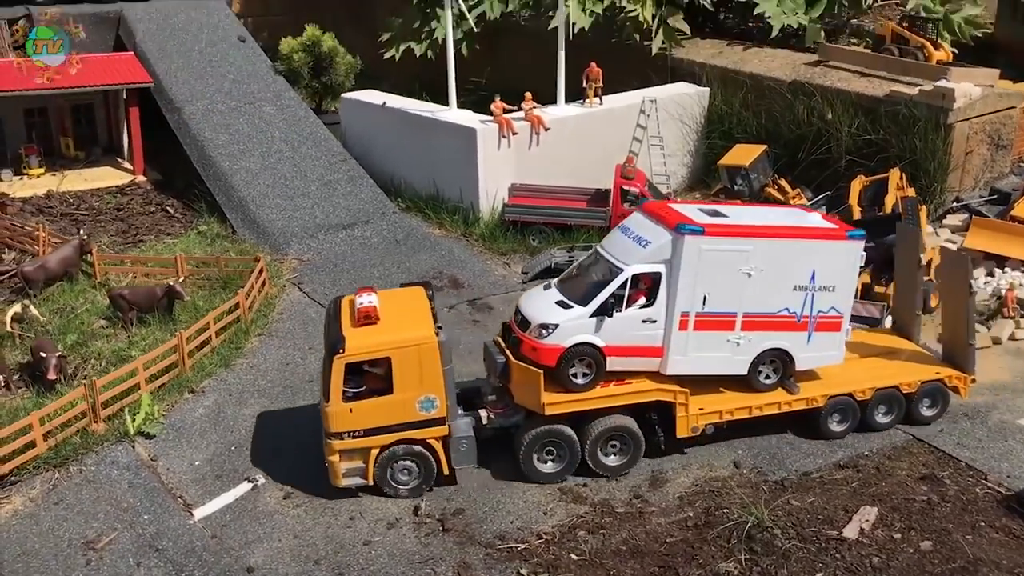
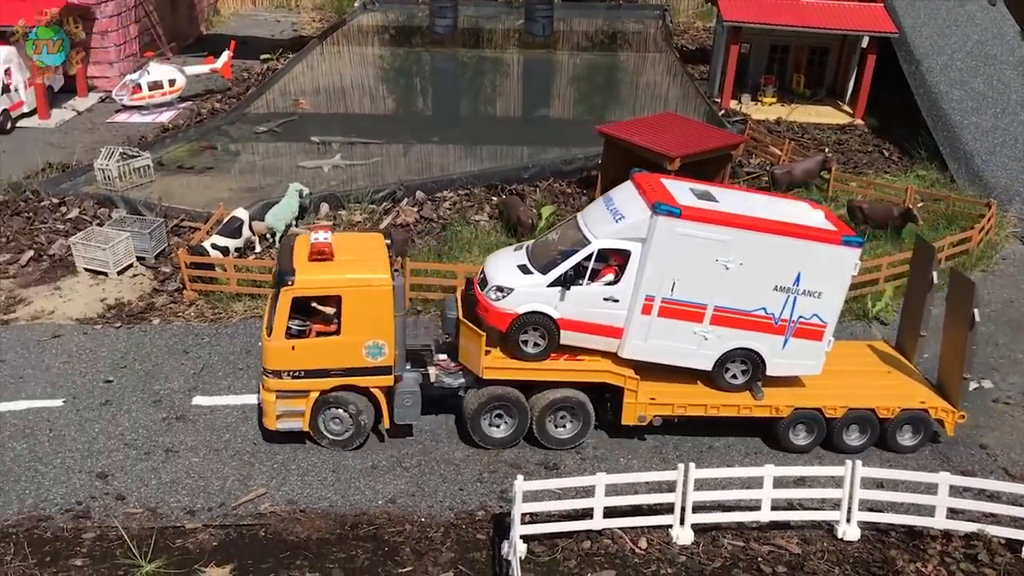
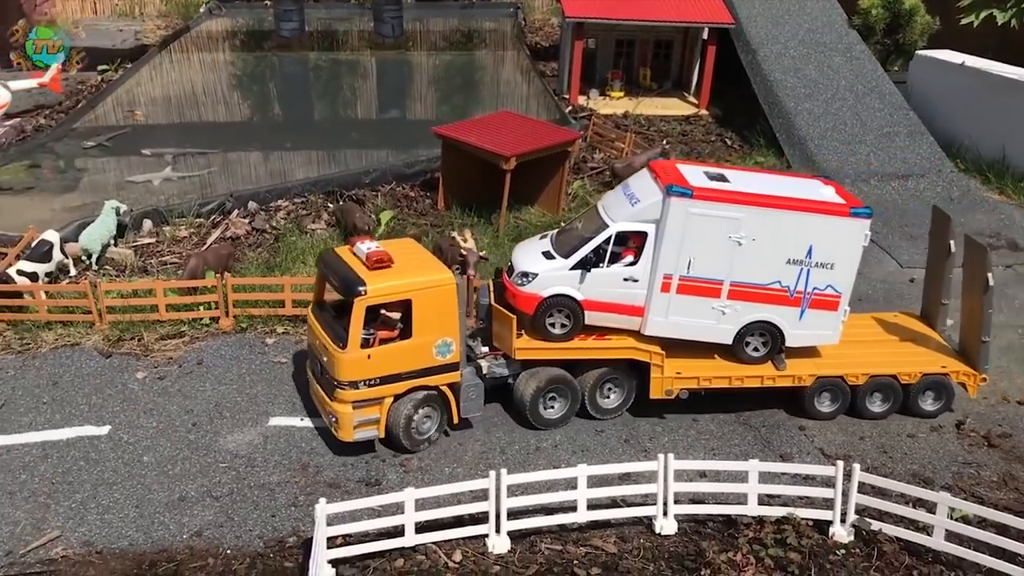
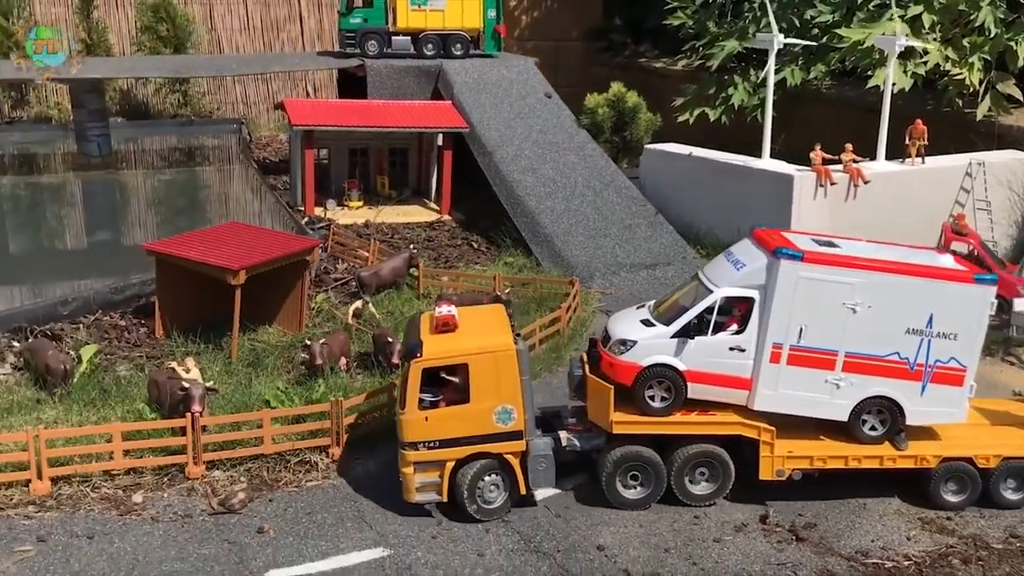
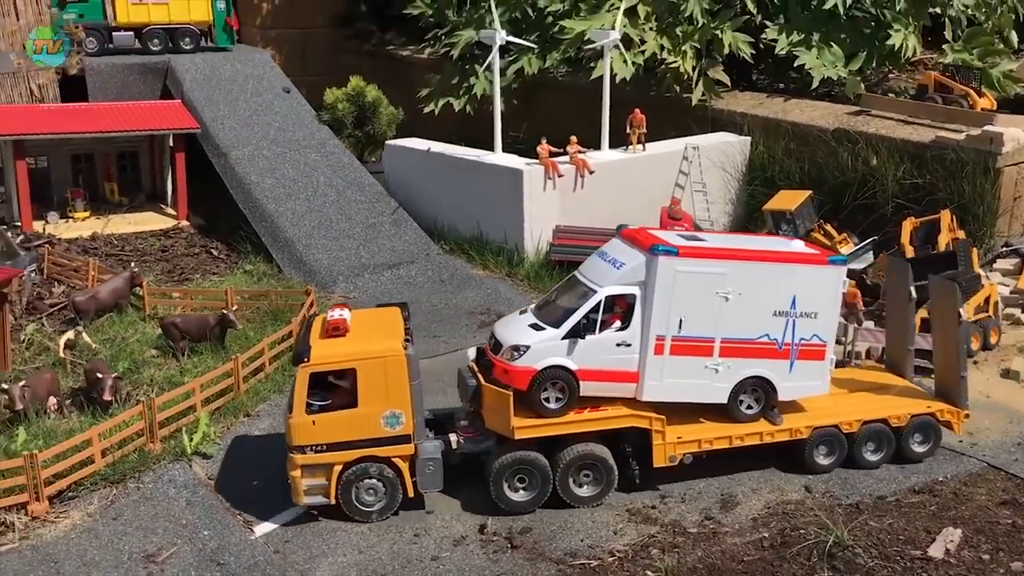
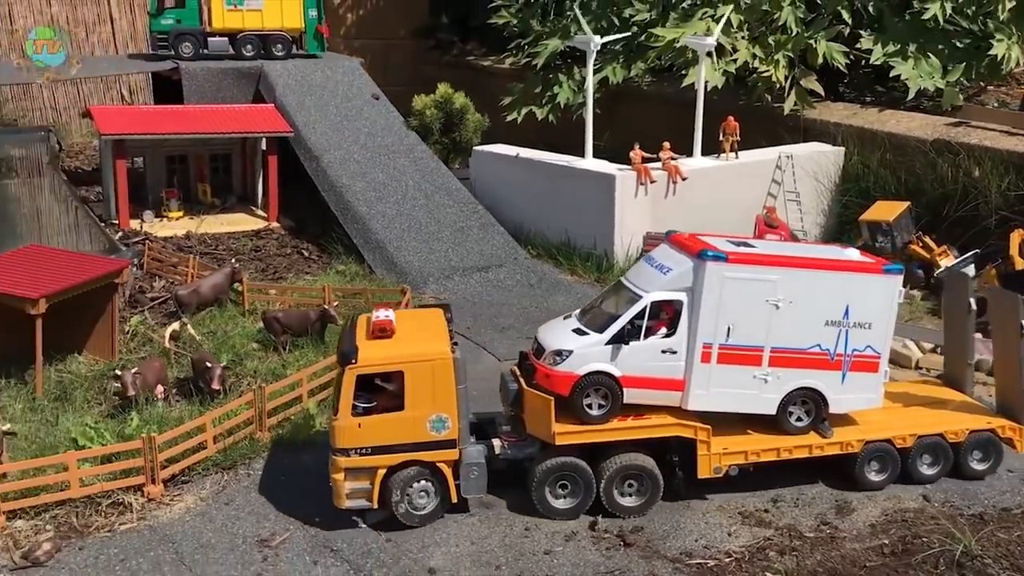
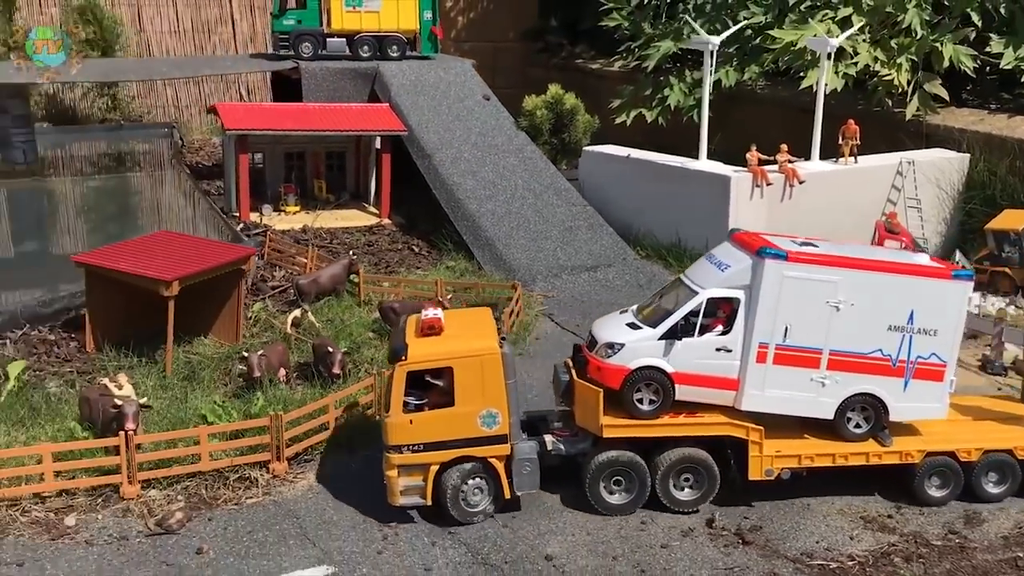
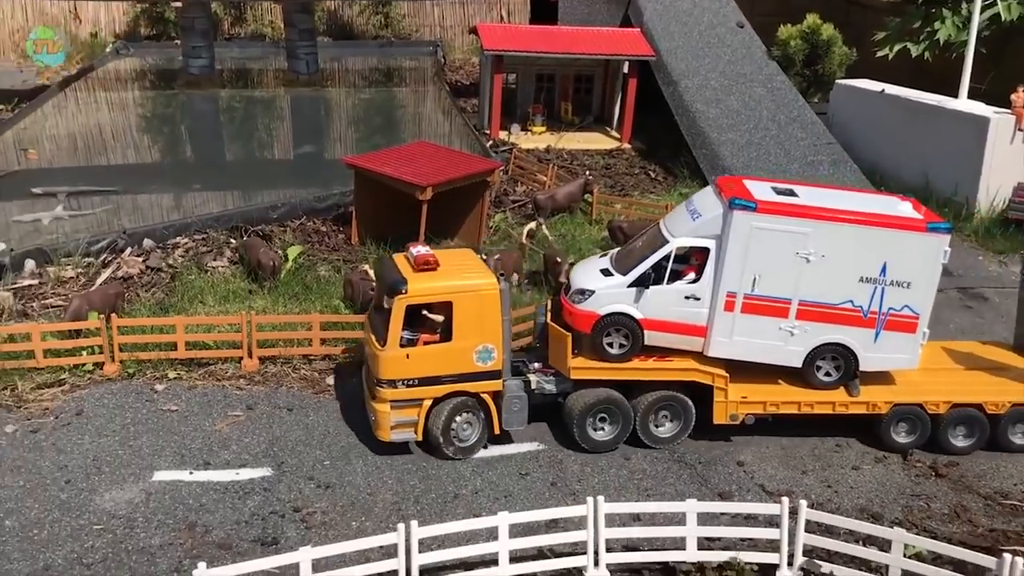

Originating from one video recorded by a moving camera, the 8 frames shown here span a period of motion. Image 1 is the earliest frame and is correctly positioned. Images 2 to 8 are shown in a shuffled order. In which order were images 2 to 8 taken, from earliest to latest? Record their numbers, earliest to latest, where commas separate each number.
5, 6, 7, 4, 8, 3, 2
